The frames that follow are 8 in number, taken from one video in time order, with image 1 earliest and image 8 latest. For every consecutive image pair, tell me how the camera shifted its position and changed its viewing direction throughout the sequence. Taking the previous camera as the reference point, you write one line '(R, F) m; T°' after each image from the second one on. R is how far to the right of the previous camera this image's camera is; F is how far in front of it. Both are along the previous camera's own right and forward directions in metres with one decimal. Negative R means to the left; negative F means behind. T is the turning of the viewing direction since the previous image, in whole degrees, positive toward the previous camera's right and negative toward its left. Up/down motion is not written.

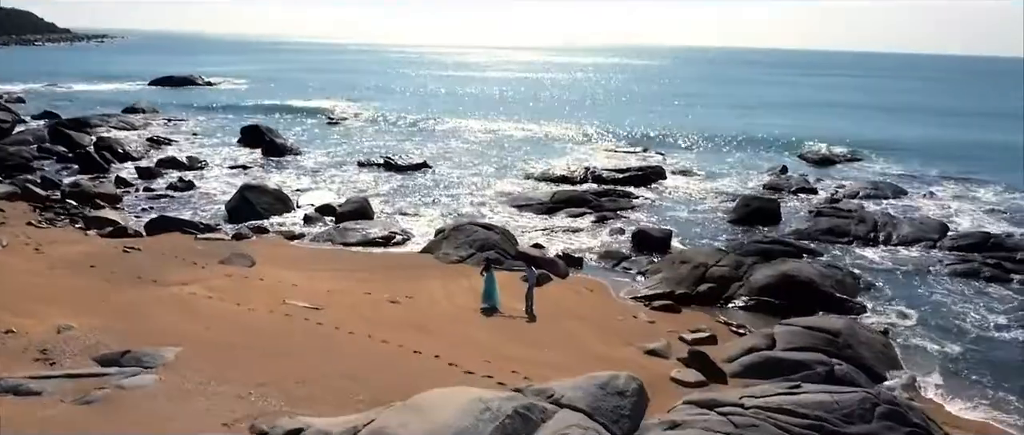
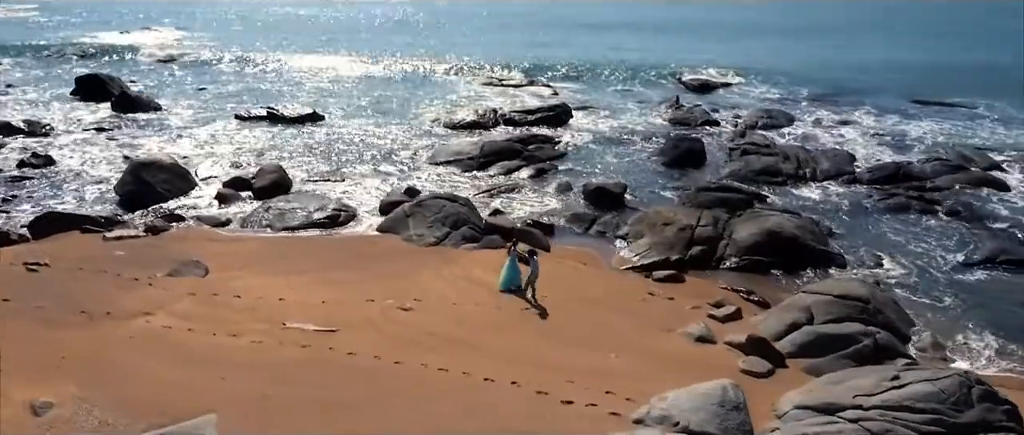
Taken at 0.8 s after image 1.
(-3.3, +1.8) m; +13°
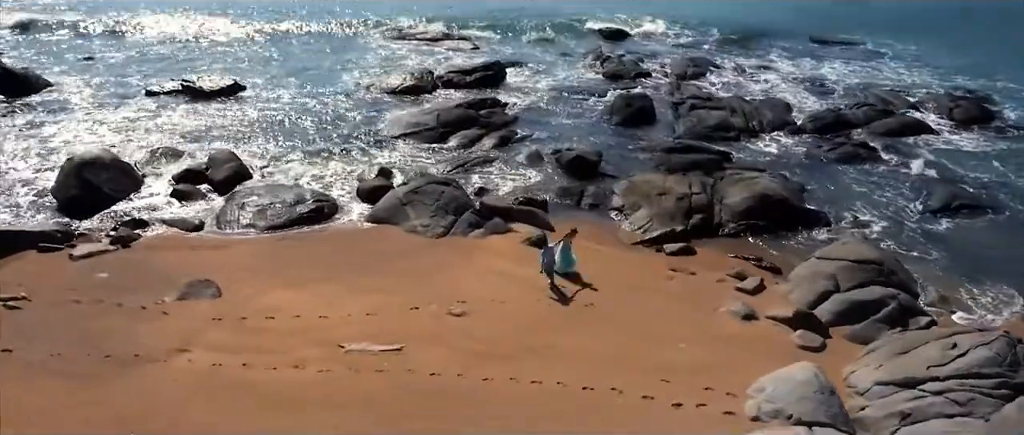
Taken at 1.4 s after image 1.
(-2.8, +0.6) m; +10°
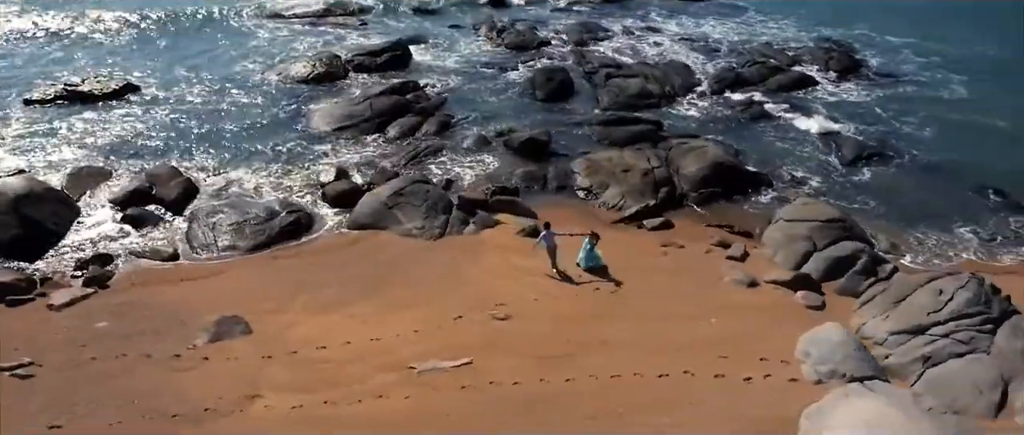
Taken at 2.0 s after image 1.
(-3.1, 0.0) m; +12°
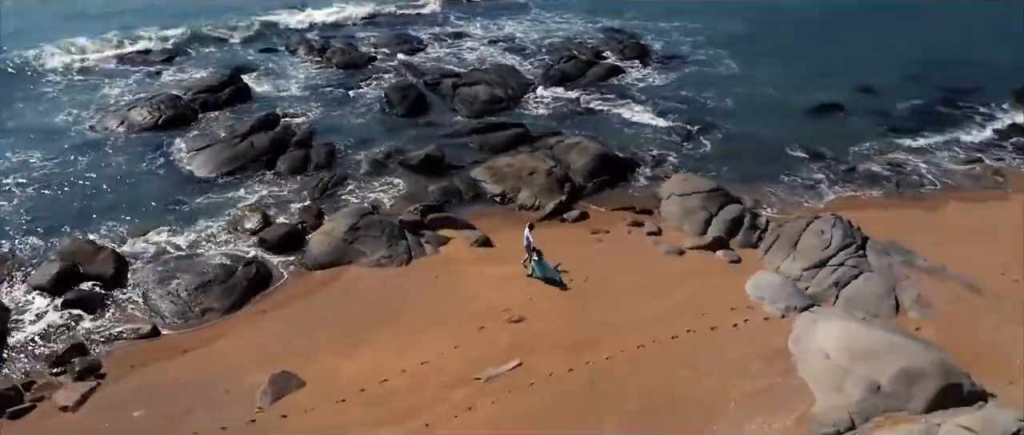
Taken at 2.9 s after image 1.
(-4.5, -1.0) m; +19°
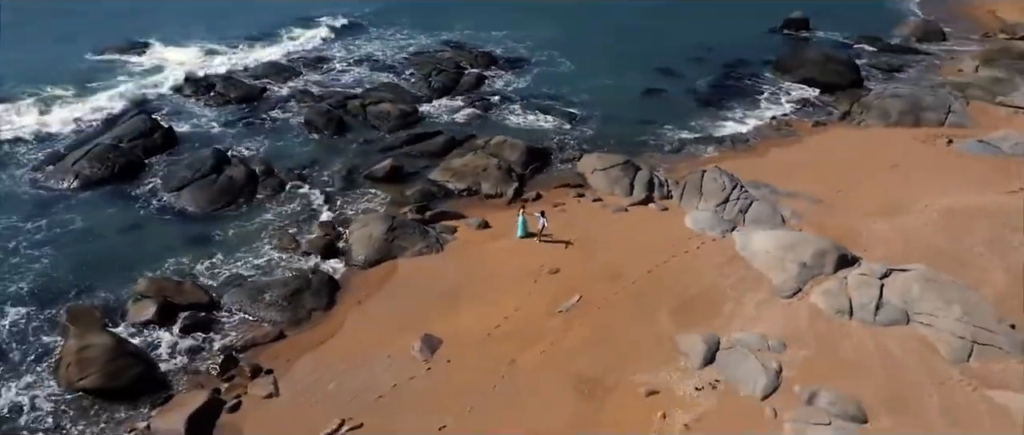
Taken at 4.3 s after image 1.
(-6.7, -4.0) m; +18°
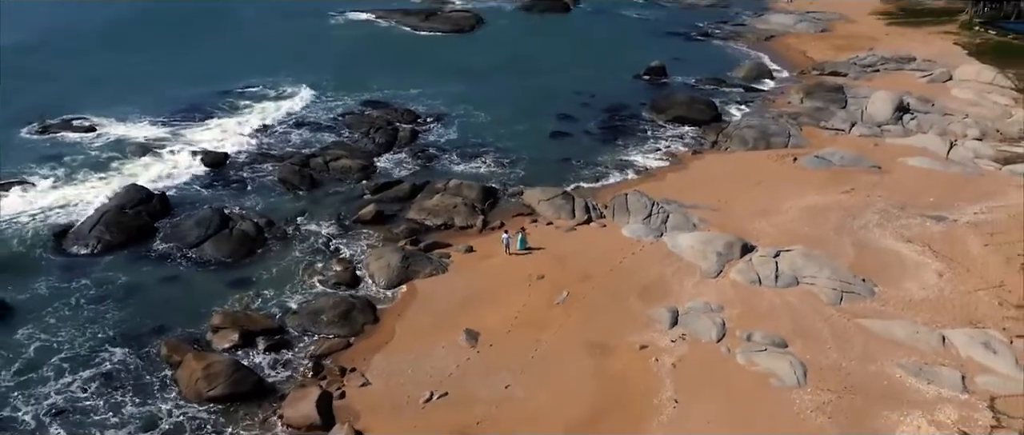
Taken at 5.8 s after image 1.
(-4.5, -5.4) m; +11°
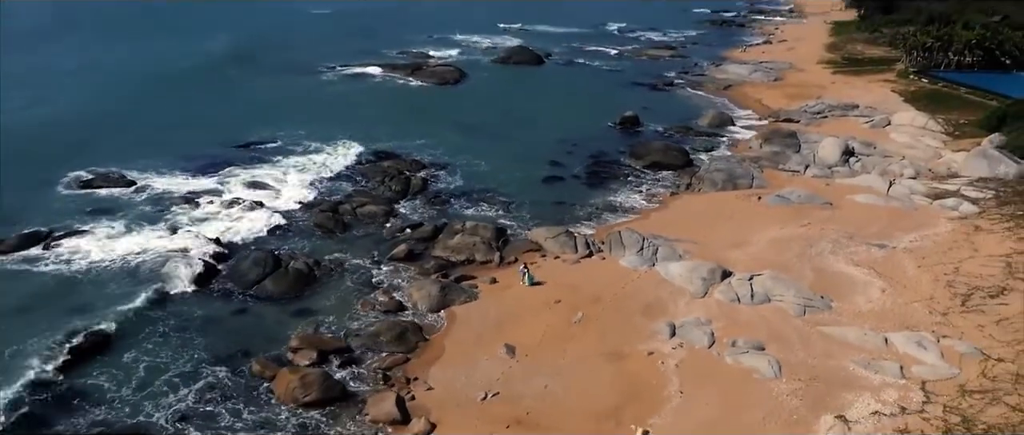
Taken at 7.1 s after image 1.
(-2.3, -5.0) m; +3°
